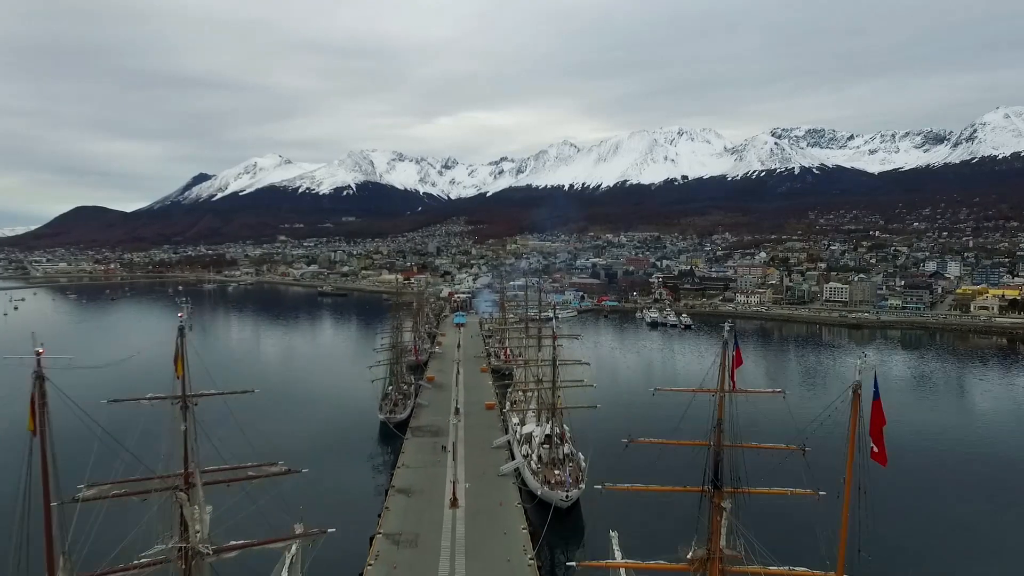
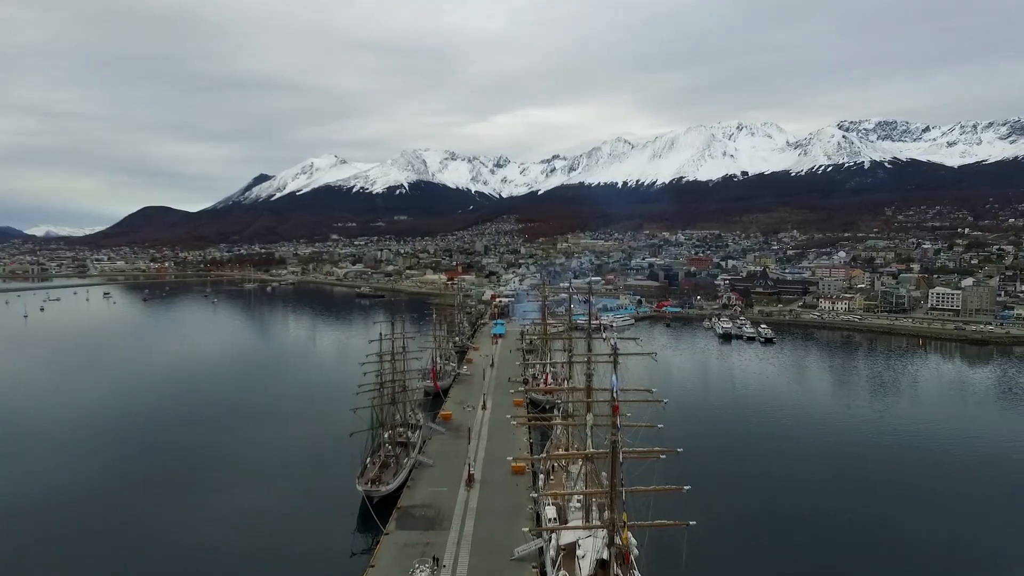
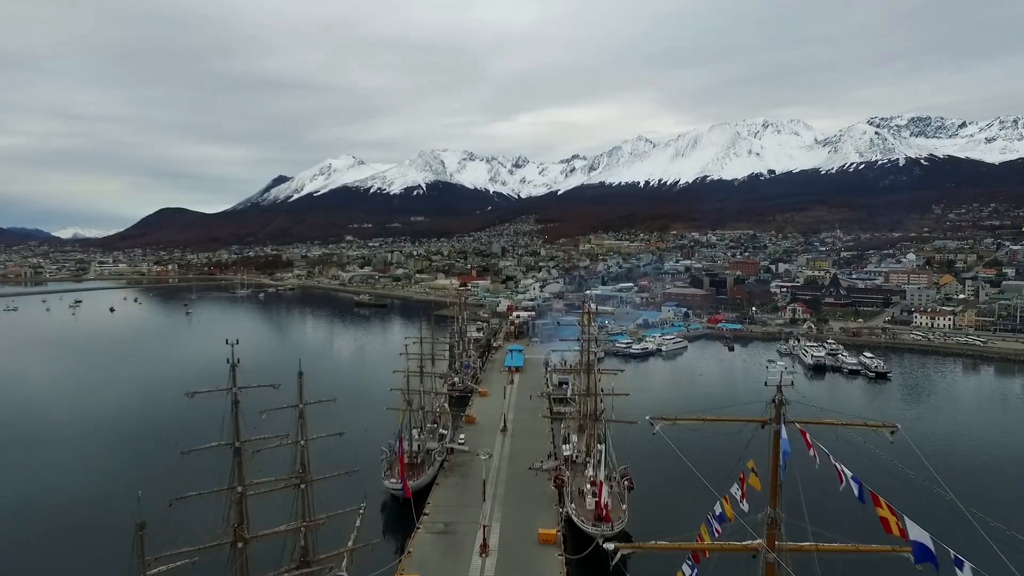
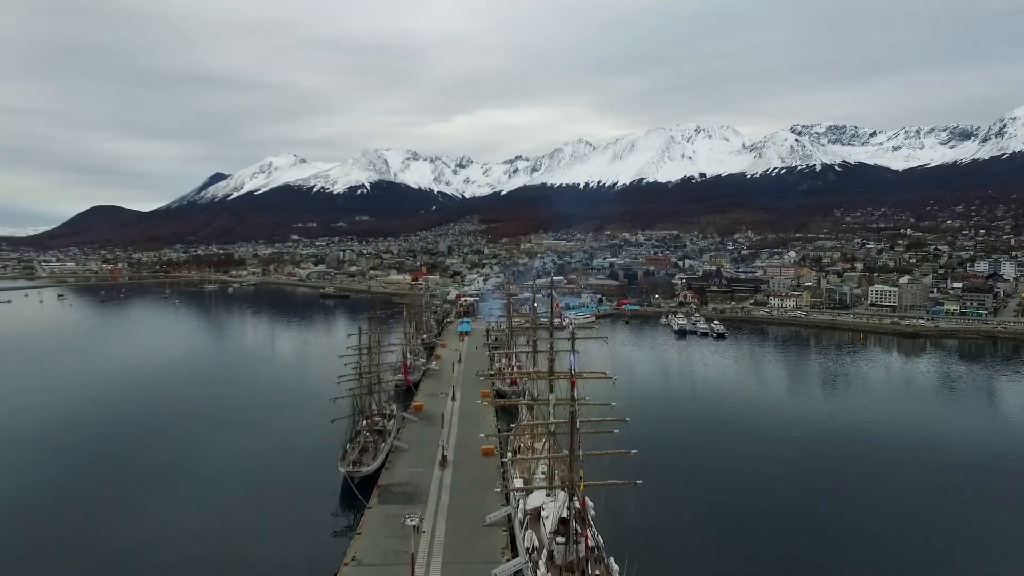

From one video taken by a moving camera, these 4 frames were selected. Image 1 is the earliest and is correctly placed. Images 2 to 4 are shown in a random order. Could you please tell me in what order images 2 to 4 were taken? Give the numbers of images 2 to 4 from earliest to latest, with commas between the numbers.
4, 2, 3
